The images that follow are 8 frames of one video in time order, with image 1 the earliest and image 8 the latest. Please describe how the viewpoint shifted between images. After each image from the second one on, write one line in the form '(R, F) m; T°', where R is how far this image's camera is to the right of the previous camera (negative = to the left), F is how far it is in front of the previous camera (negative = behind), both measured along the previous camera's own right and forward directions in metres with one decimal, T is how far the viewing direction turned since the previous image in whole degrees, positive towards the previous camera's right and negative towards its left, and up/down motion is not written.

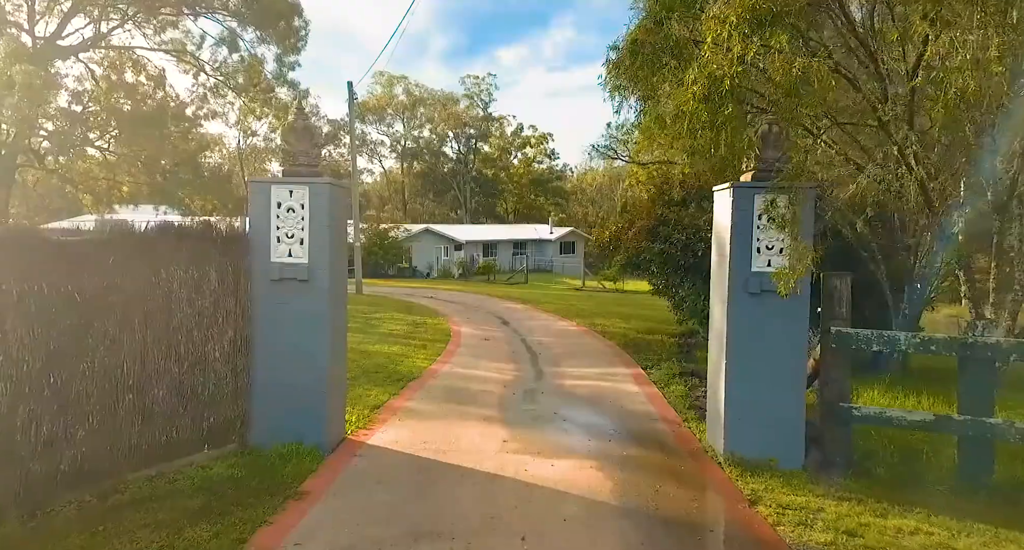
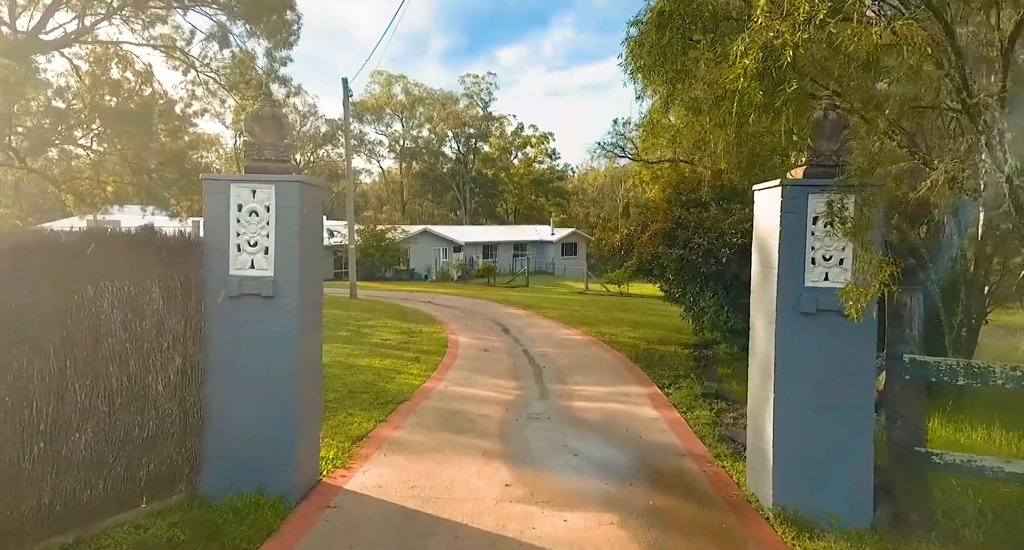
(0.0, +0.8) m; 0°
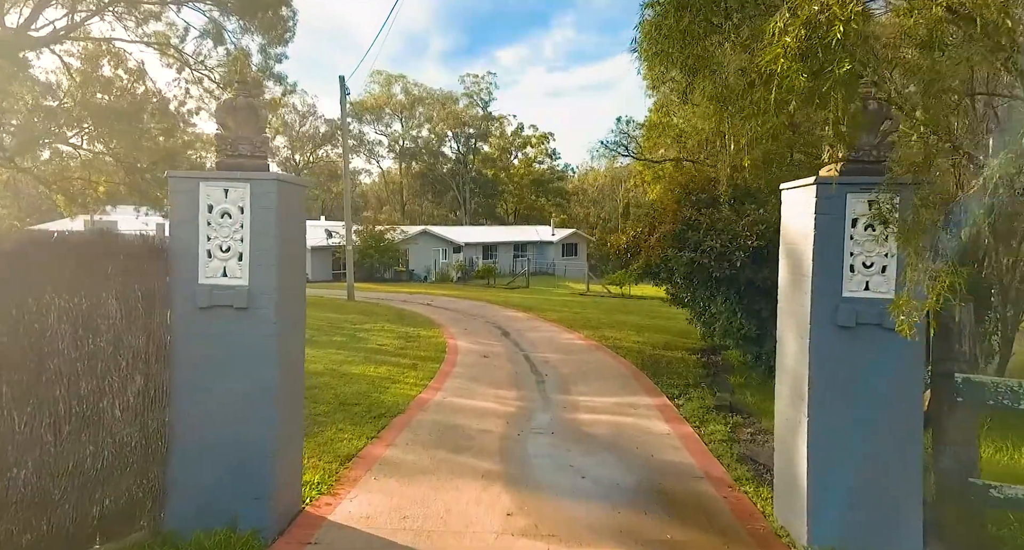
(0.0, +0.4) m; 0°
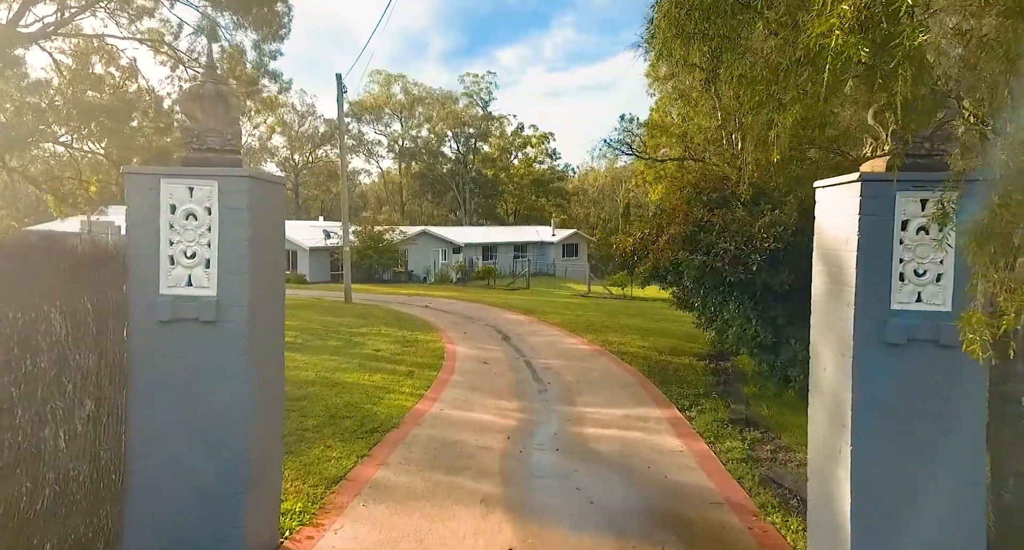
(0.0, +0.4) m; 0°
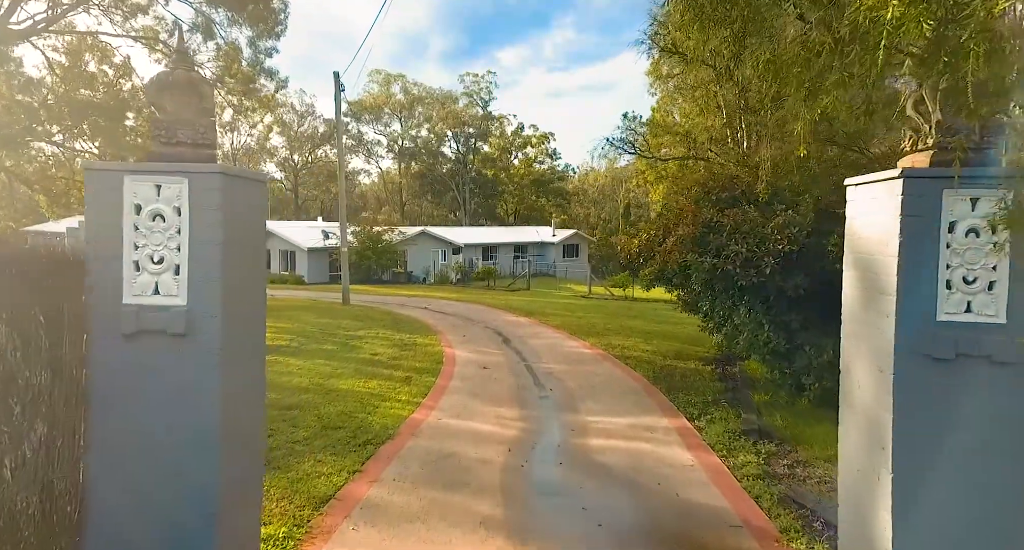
(0.0, +0.3) m; 0°
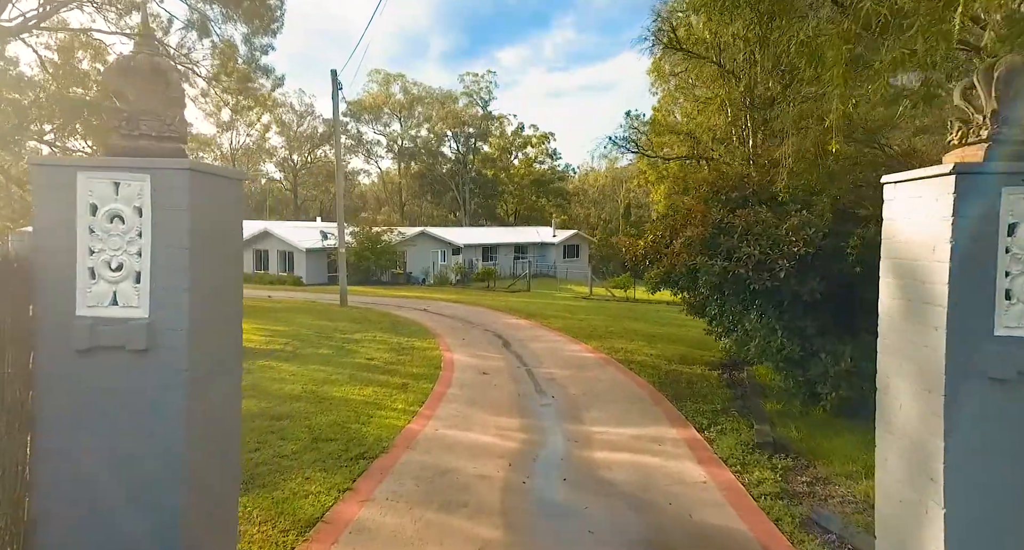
(0.0, +0.3) m; 0°
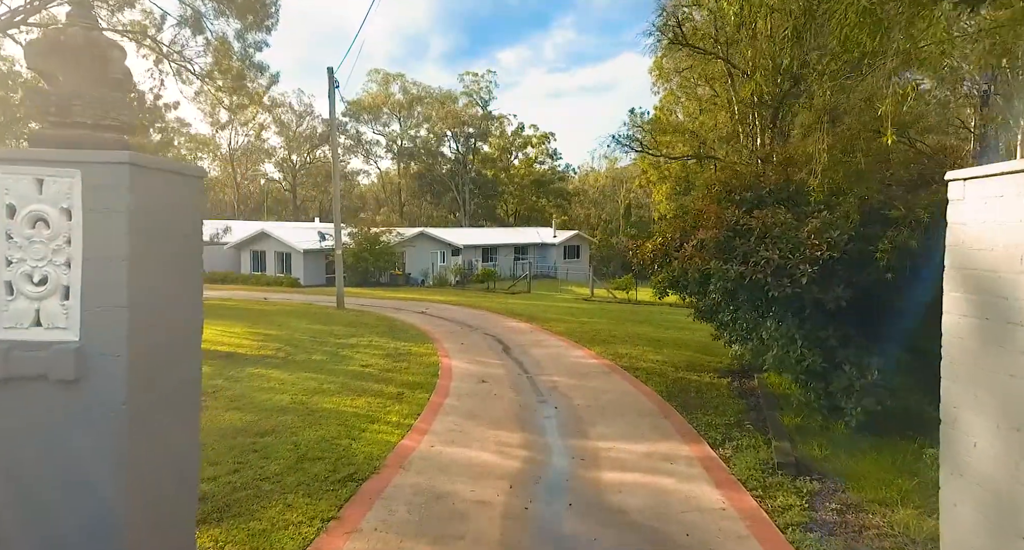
(0.0, +0.4) m; 0°
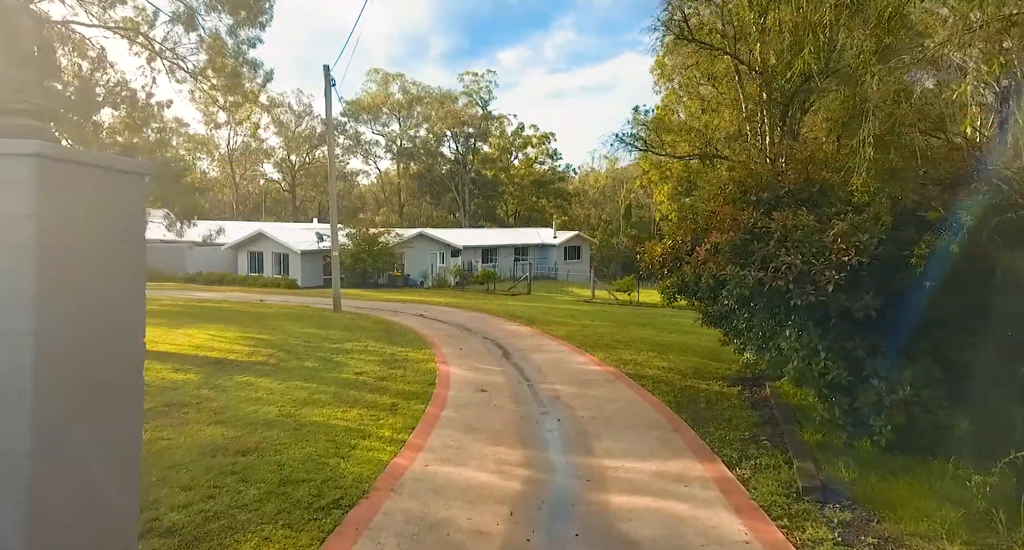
(0.0, +0.4) m; 0°
